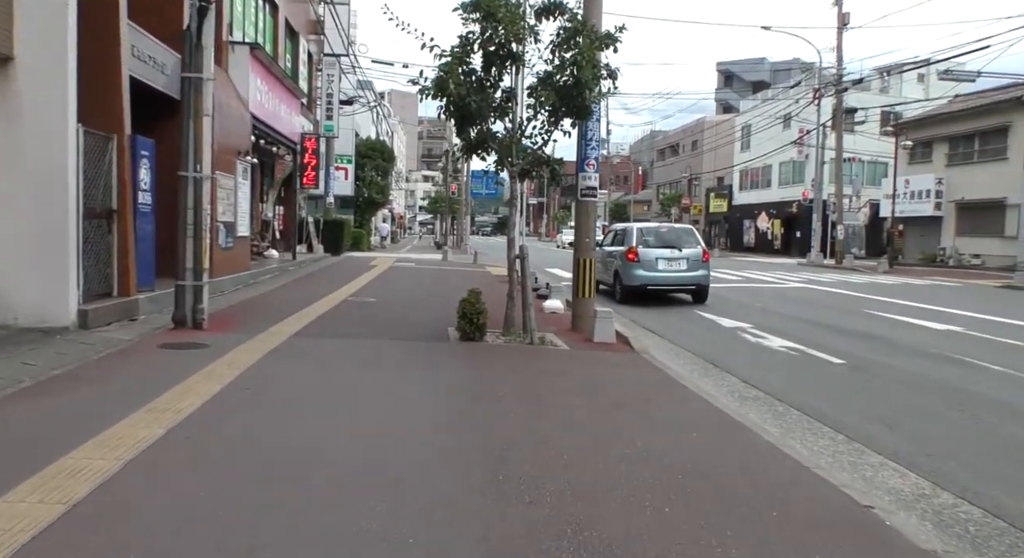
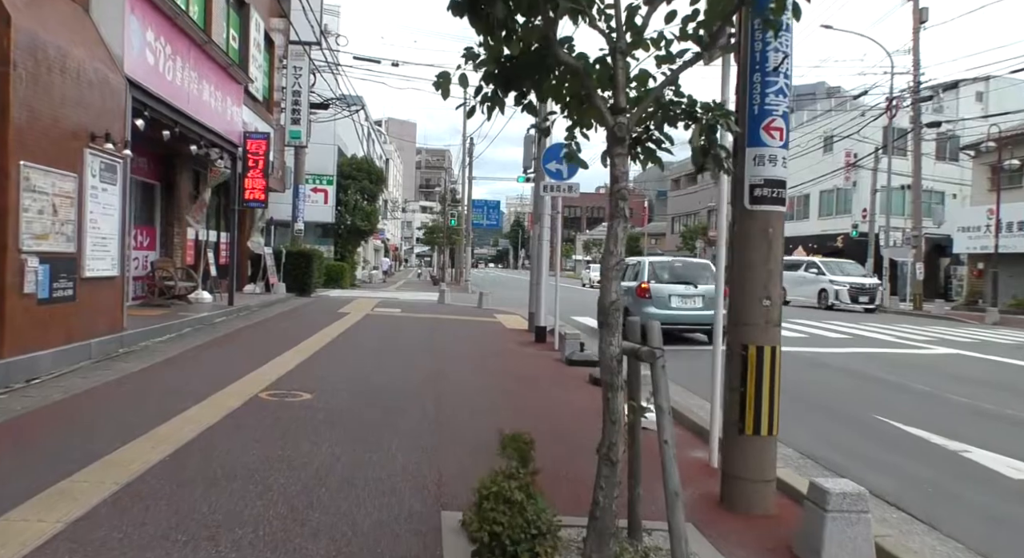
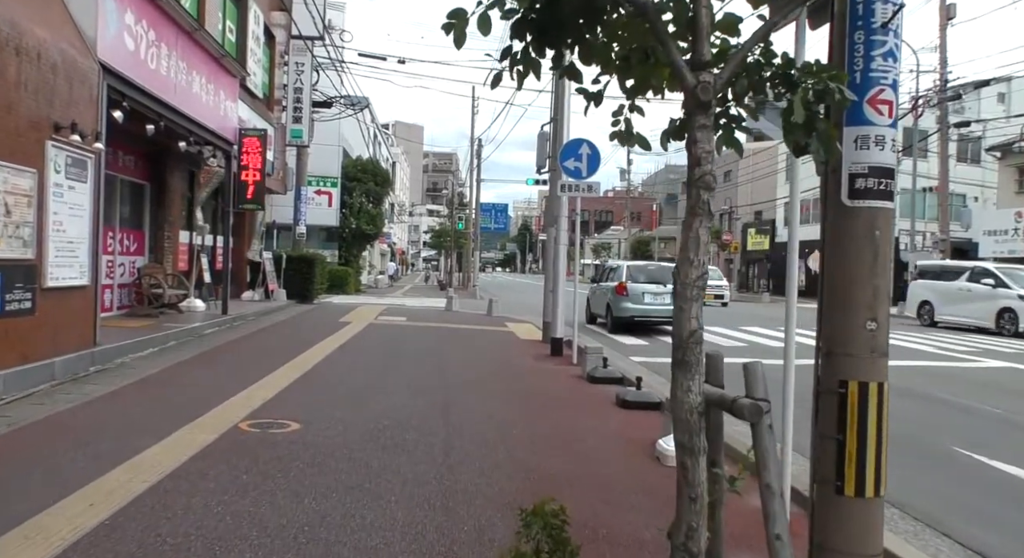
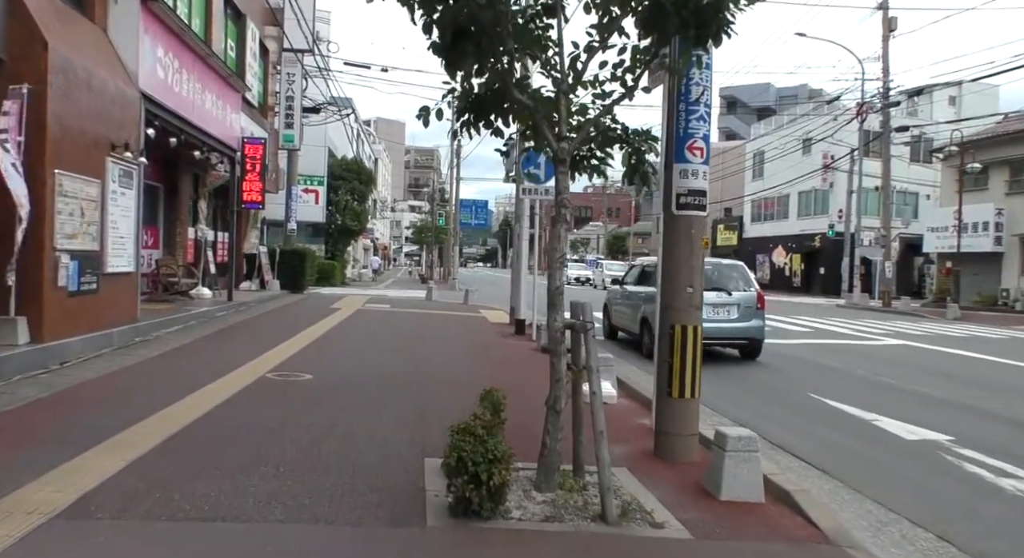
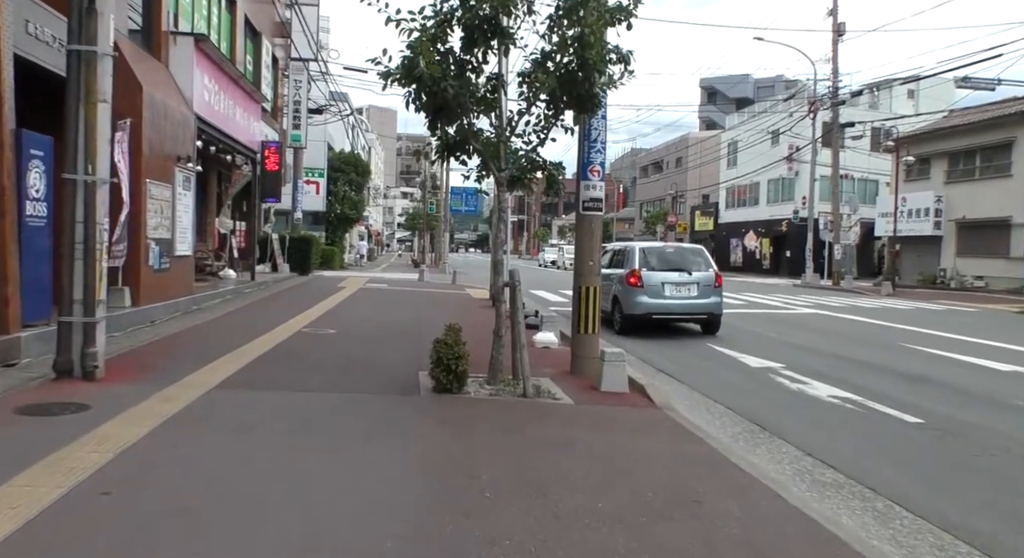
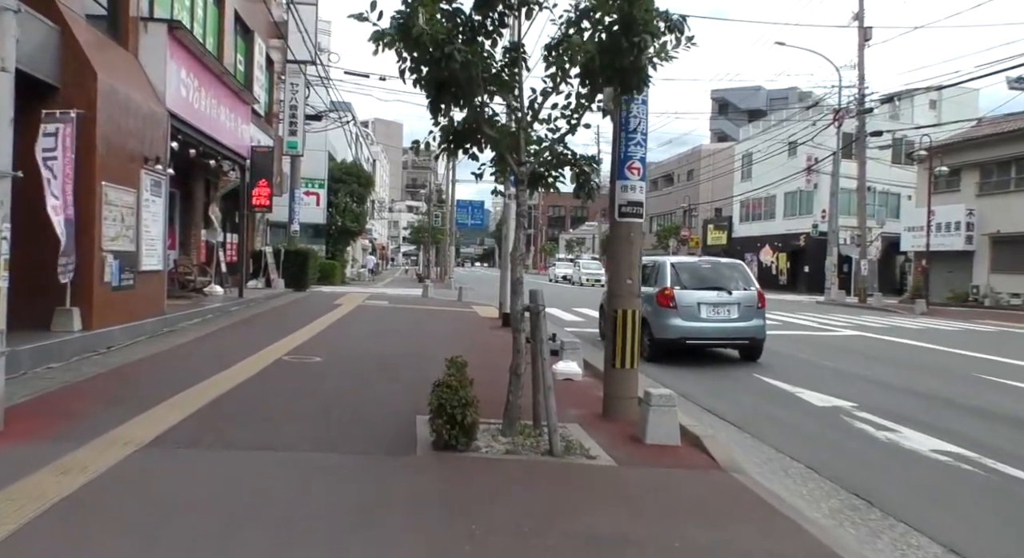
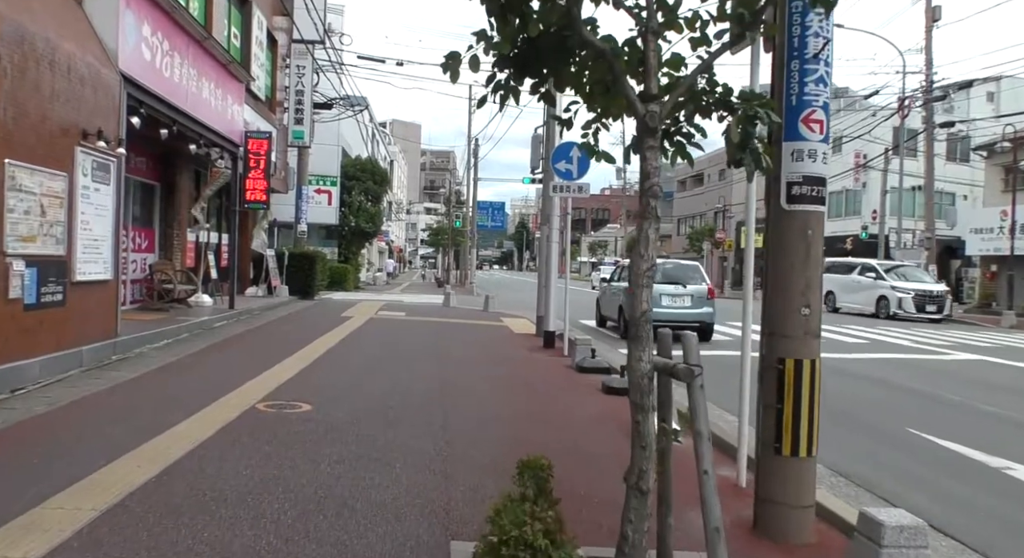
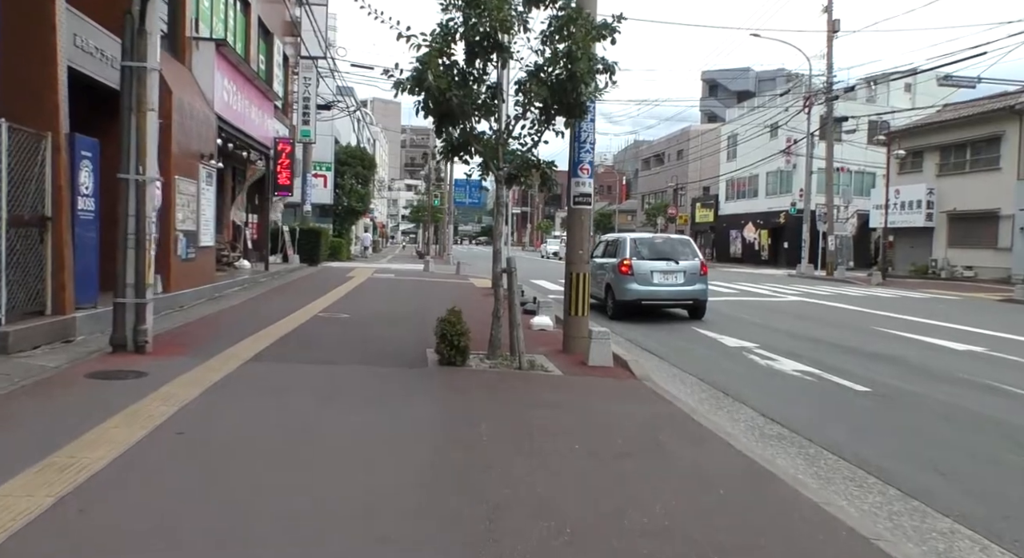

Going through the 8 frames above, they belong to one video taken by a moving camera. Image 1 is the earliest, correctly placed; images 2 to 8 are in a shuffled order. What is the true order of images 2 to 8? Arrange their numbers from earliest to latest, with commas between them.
8, 5, 6, 4, 2, 7, 3
